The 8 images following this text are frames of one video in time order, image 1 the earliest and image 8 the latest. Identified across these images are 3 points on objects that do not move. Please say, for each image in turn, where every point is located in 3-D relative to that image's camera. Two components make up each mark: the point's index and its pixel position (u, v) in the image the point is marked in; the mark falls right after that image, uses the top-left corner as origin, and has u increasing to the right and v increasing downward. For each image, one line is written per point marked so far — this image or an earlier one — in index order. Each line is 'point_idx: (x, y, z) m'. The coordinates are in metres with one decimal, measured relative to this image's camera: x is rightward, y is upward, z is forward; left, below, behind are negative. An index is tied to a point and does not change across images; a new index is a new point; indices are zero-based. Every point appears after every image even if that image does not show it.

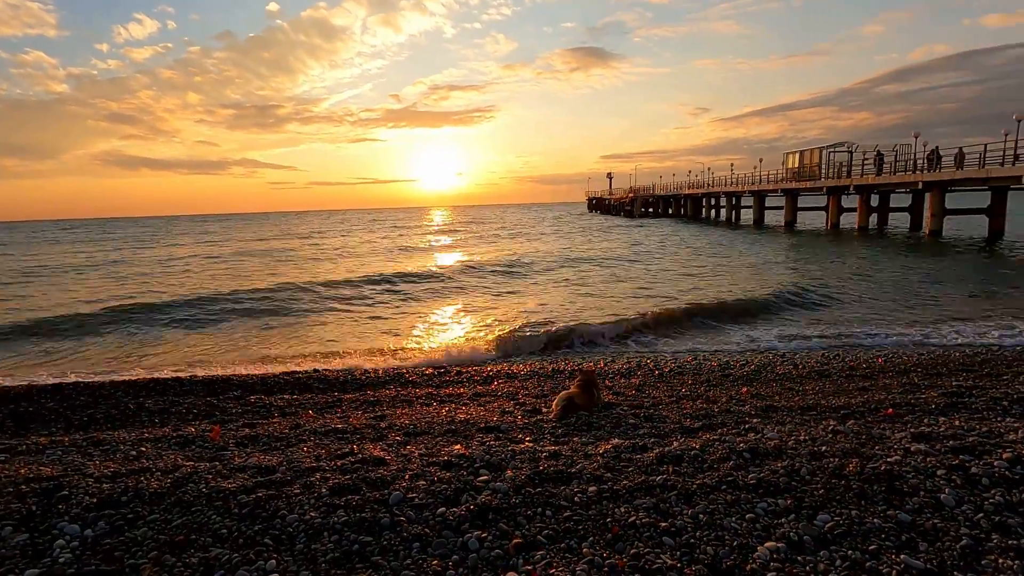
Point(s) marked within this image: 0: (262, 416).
0: (-3.2, -1.7, +6.8) m
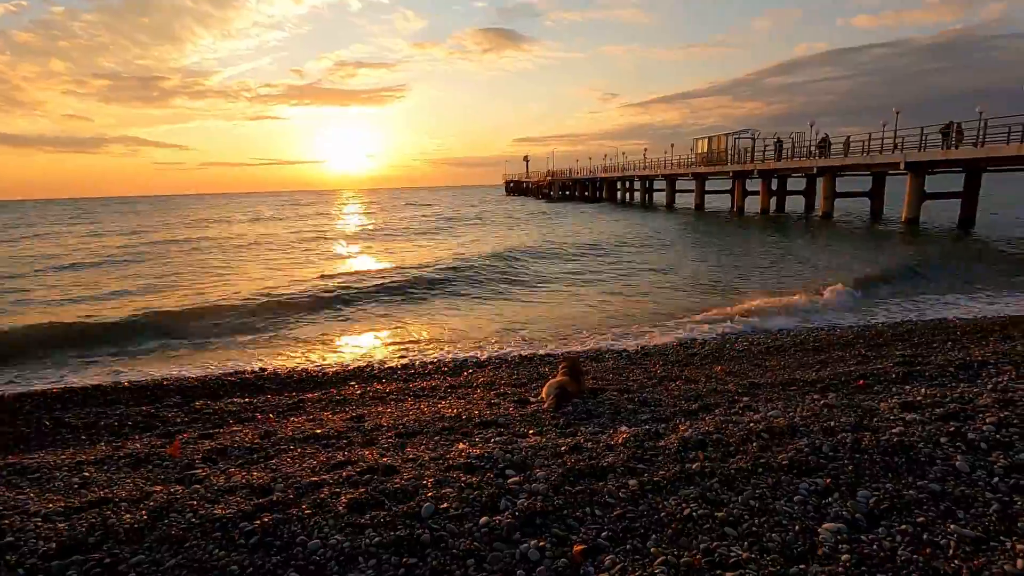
0: (-3.3, -1.6, +6.1) m
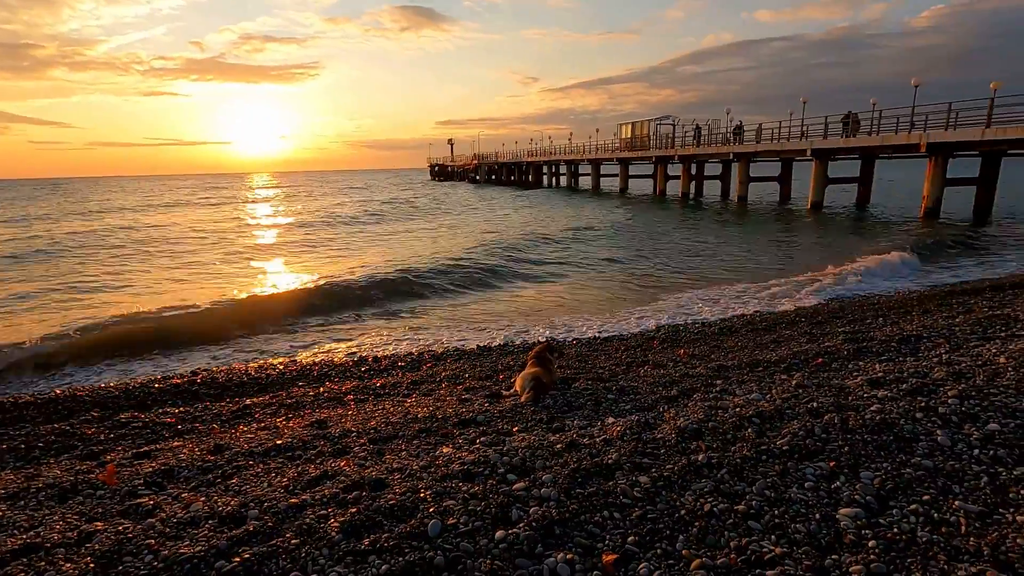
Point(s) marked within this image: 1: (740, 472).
0: (-3.6, -1.6, +5.4) m
1: (+1.5, -1.2, +3.6) m
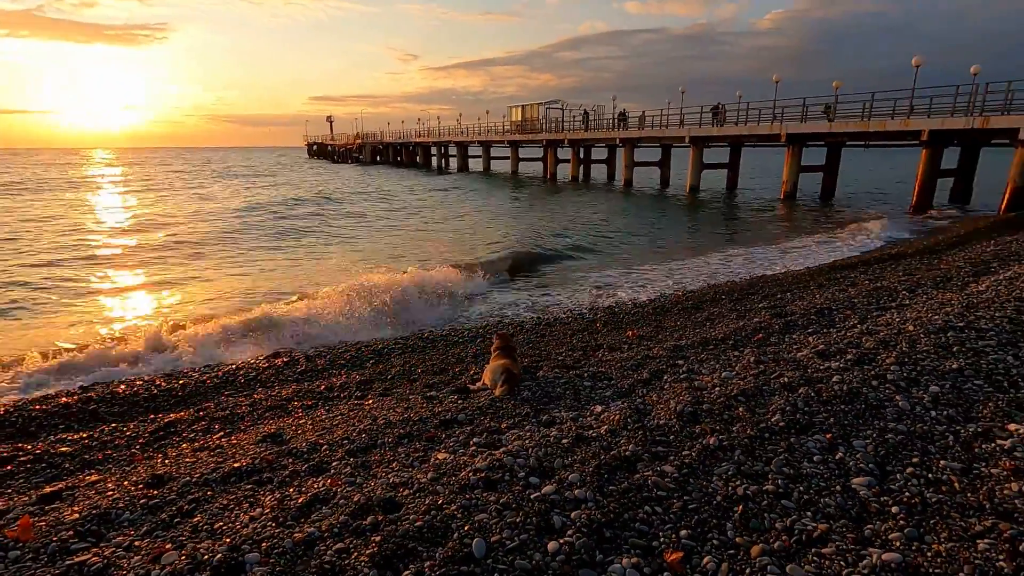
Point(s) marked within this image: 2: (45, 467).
0: (-3.7, -1.6, +4.4) m
1: (+1.7, -1.1, +3.7) m
2: (-4.1, -1.6, +4.7) m
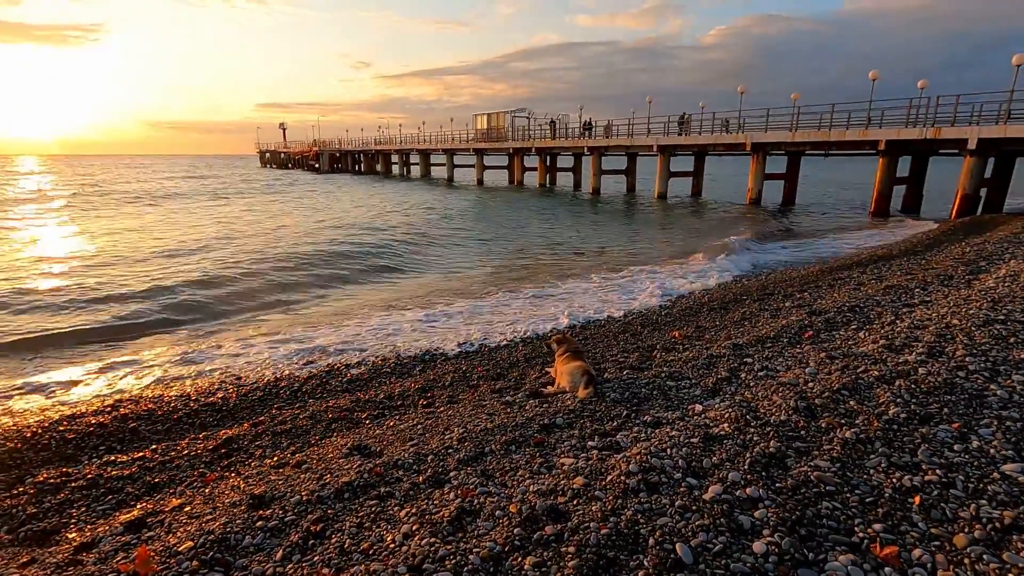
0: (-2.8, -1.6, +4.0) m
1: (+2.6, -1.1, +3.7) m
2: (-3.2, -1.6, +4.3) m
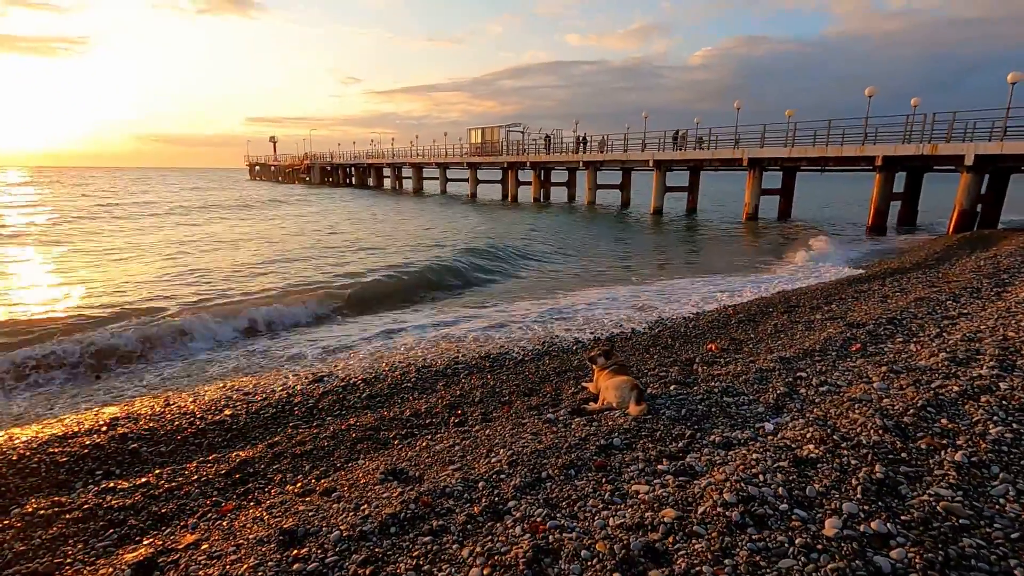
0: (-2.3, -1.6, +3.4) m
1: (+3.1, -1.1, +3.3) m
2: (-2.8, -1.7, +3.7) m
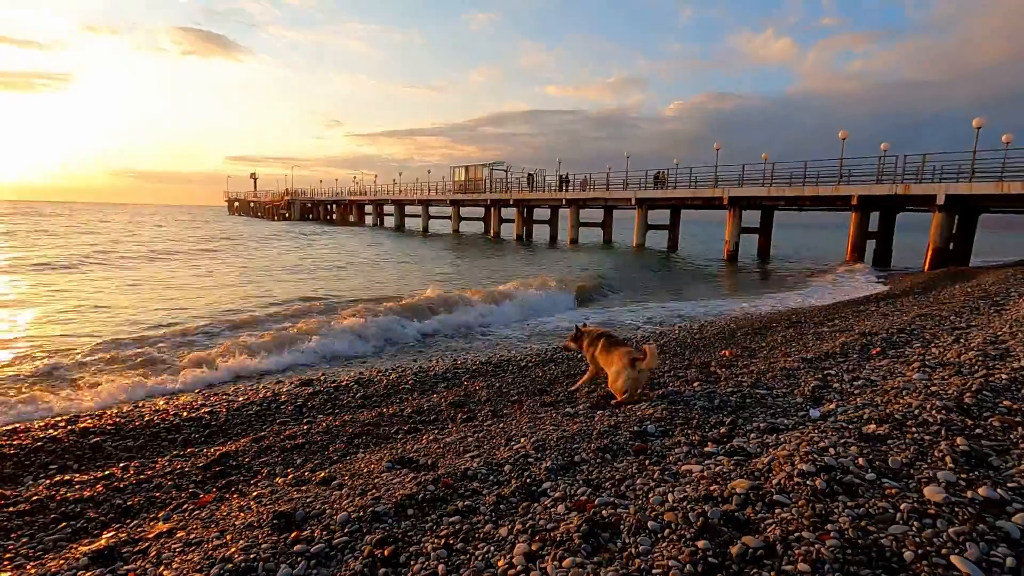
0: (-2.1, -1.3, +2.8) m
1: (+3.3, -0.8, +3.0) m
2: (-2.6, -1.3, +3.1) m
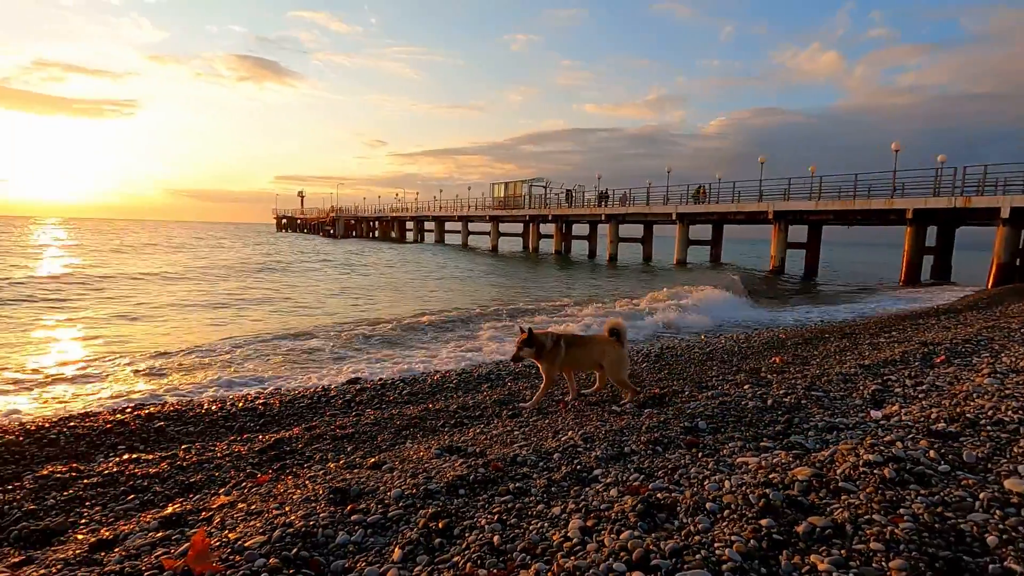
0: (-1.9, -1.2, +2.9) m
1: (+3.5, -0.8, +2.7) m
2: (-2.3, -1.2, +3.3) m
